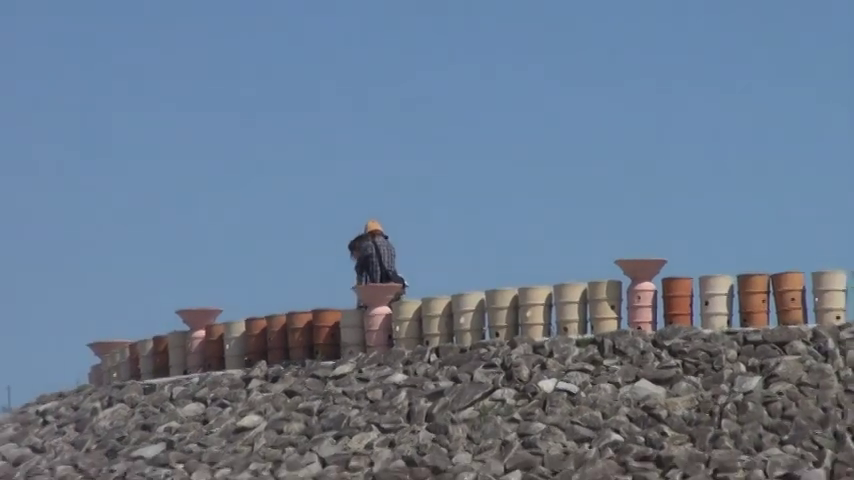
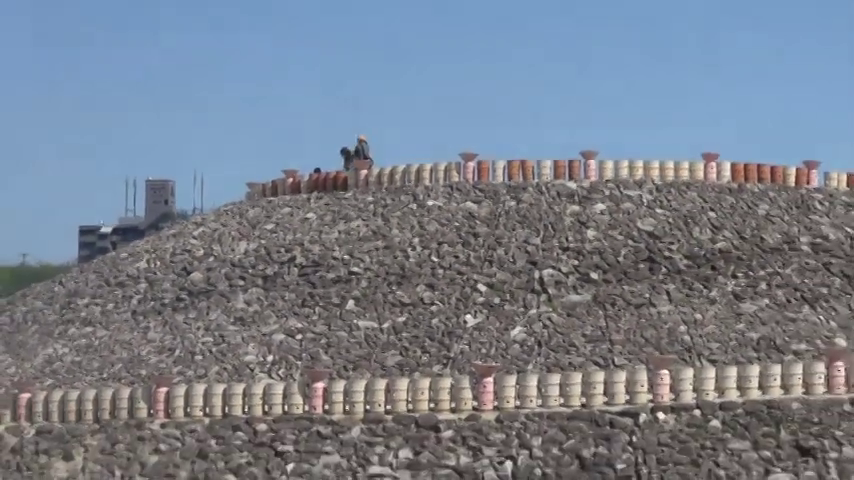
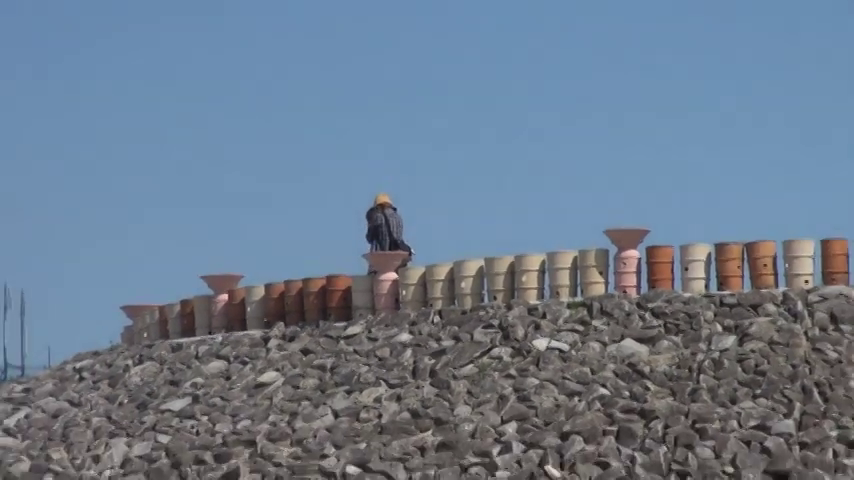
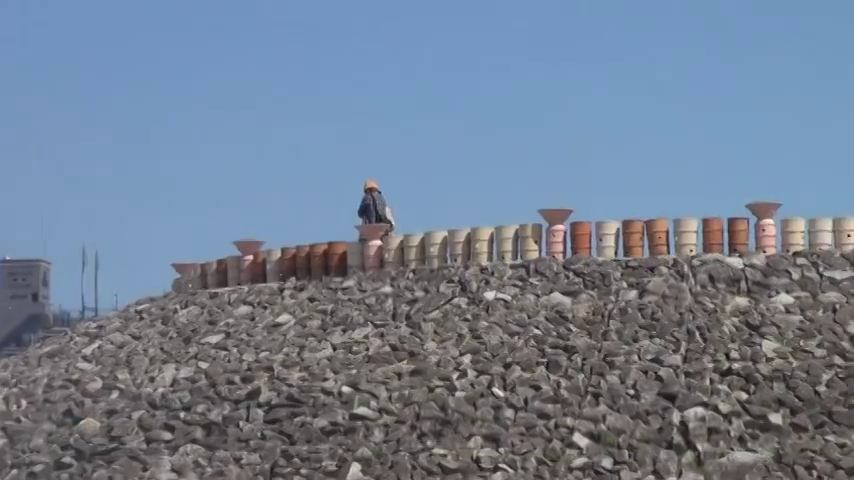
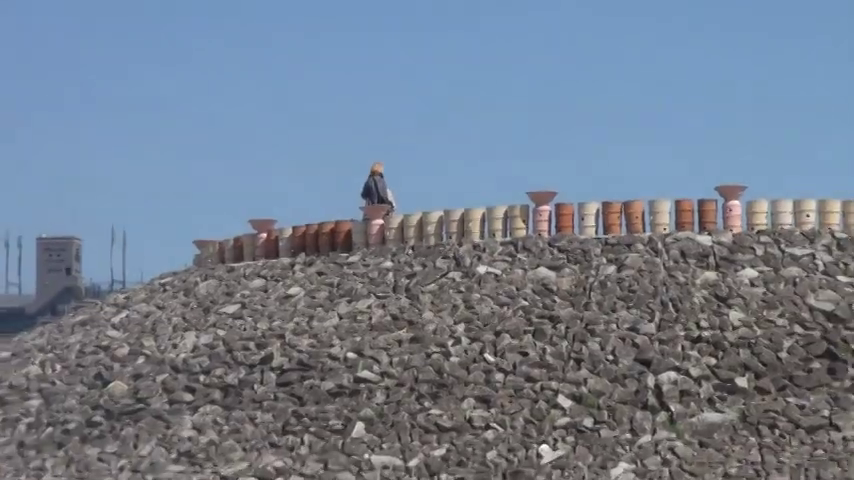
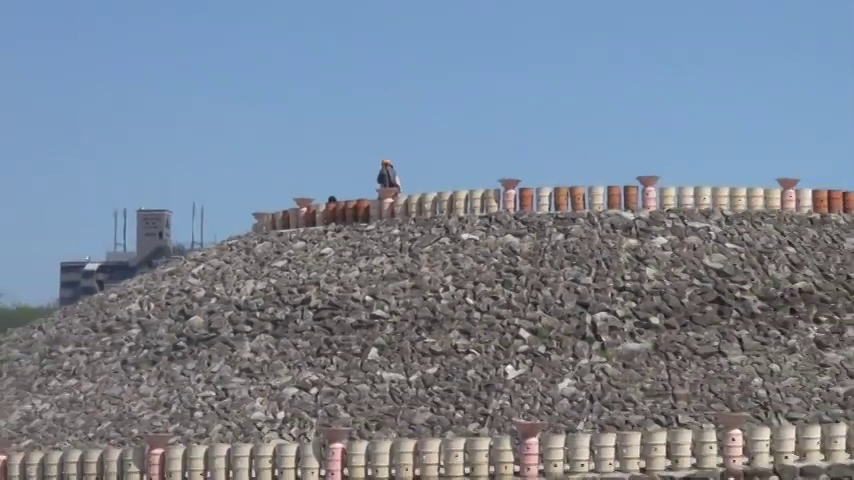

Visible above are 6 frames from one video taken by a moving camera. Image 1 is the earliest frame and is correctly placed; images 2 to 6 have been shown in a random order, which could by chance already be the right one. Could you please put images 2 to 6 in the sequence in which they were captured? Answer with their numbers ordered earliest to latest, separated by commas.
3, 4, 5, 6, 2
